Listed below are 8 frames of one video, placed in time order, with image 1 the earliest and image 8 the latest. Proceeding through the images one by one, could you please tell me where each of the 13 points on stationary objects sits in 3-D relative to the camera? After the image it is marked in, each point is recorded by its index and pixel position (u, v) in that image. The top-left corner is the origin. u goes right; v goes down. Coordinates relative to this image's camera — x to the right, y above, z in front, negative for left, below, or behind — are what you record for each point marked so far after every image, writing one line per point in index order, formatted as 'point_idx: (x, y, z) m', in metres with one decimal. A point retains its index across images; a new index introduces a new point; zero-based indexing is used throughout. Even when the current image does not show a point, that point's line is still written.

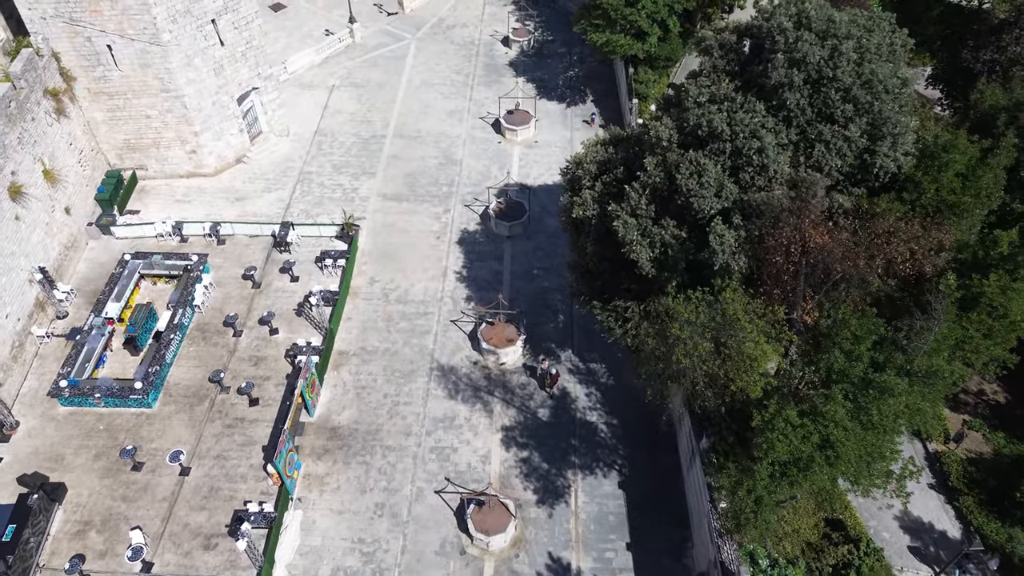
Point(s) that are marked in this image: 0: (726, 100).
0: (+6.2, +5.4, +18.3) m
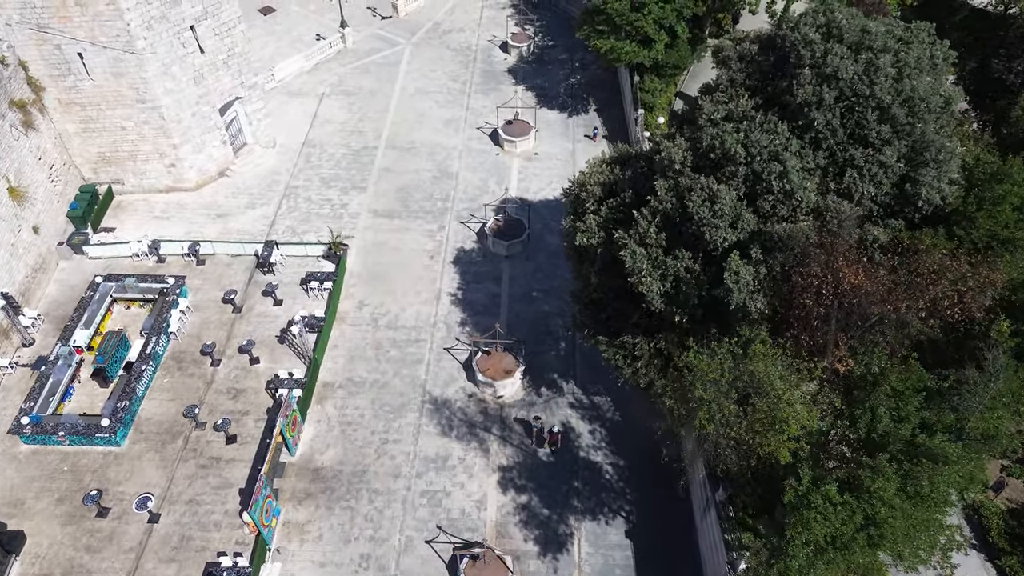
0: (+6.1, +4.4, +16.5) m
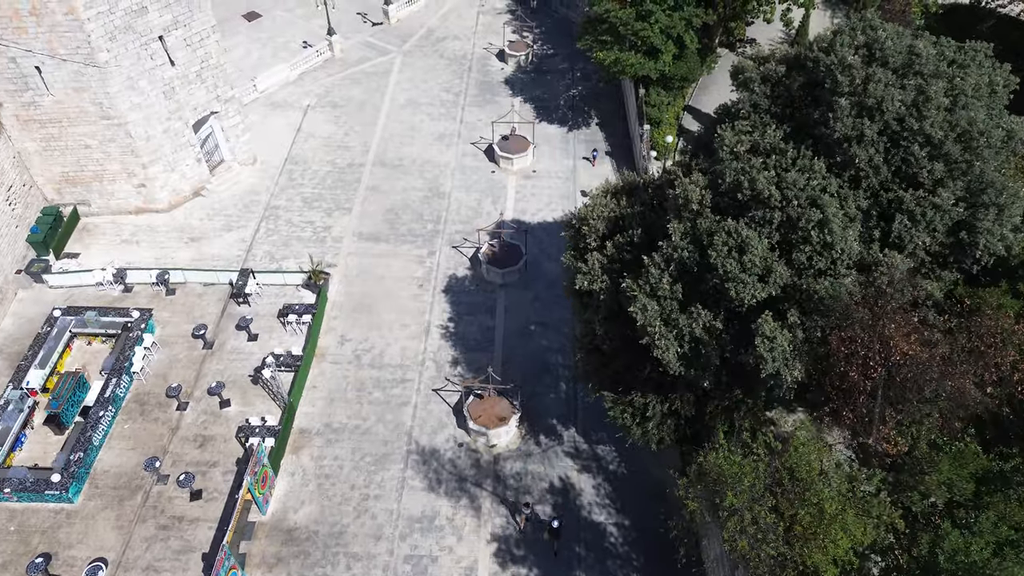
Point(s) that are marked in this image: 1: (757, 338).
0: (+6.0, +3.0, +14.3) m
1: (+4.9, -1.0, +12.5) m
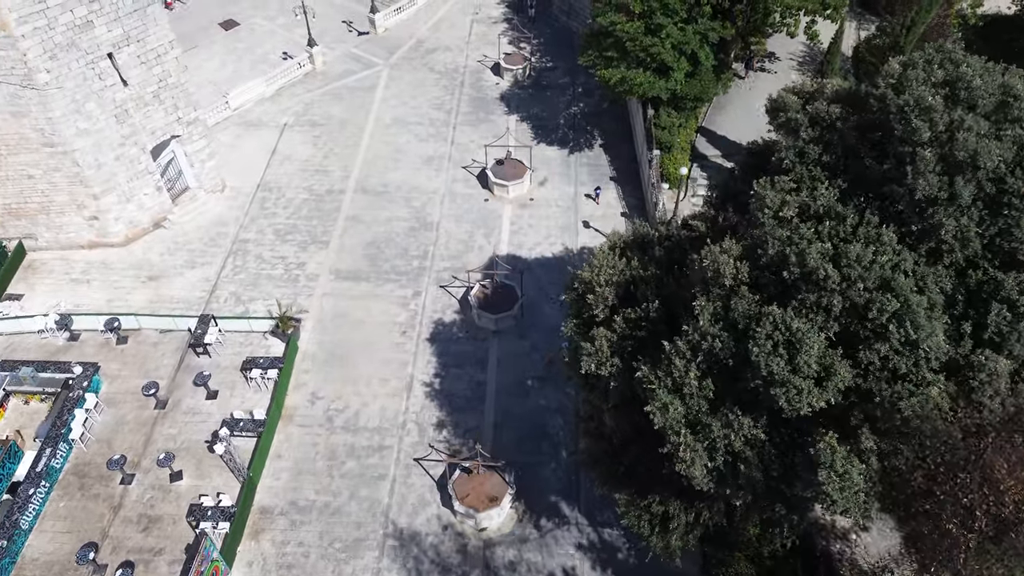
0: (+5.7, +1.3, +11.4) m
1: (+4.6, -2.8, +9.6) m
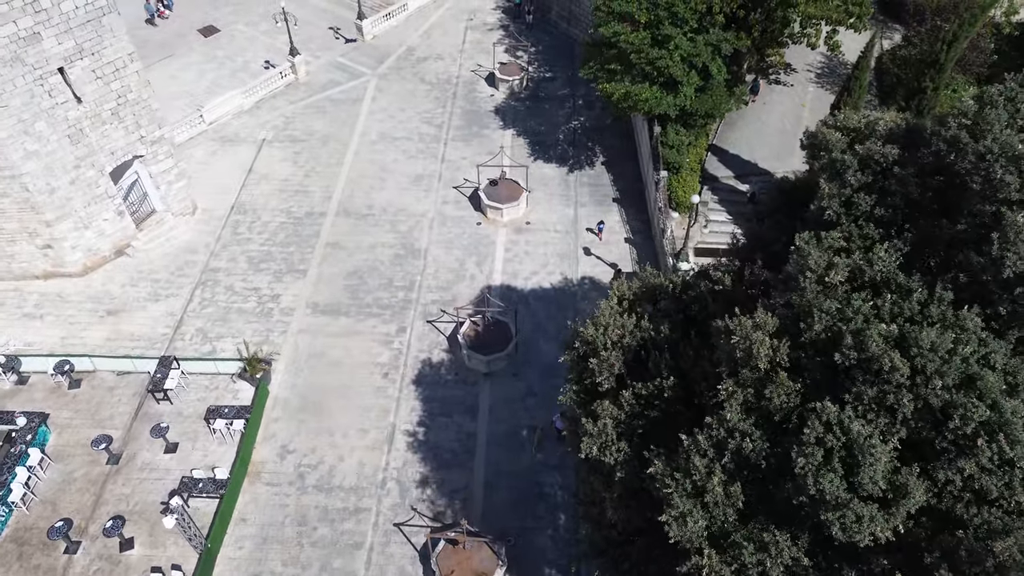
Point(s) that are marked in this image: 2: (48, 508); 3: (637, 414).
0: (+5.5, 0.0, +9.2) m
1: (+4.4, -4.1, +7.4) m
2: (-13.7, -6.4, +18.5) m
3: (+2.3, -2.3, +11.5) m
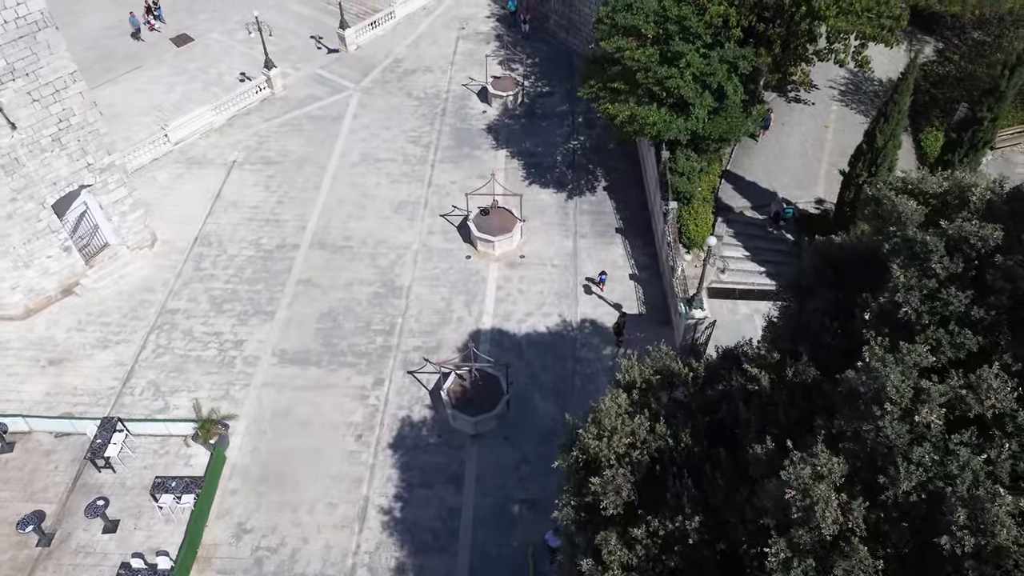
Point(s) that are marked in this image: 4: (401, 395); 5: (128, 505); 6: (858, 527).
0: (+5.2, -1.5, +6.7) m
1: (+4.1, -5.6, +4.9) m
2: (-13.9, -8.0, +16.0) m
3: (+2.0, -3.8, +9.0) m
4: (-3.5, -3.4, +19.9) m
5: (-10.7, -6.0, +17.6) m
6: (+3.8, -2.6, +6.9) m
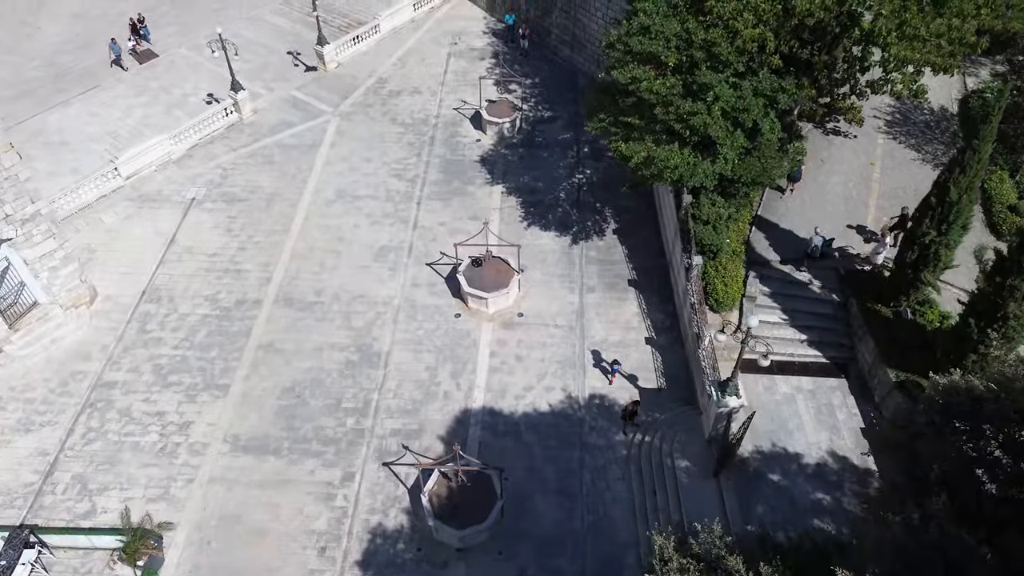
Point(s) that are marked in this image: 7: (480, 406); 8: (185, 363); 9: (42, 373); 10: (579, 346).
0: (+5.1, -3.6, +3.5) m
1: (+4.0, -7.6, +1.7) m
2: (-14.1, -10.0, +12.8) m
3: (+1.9, -5.9, +5.7) m
4: (-3.6, -5.5, +16.6) m
5: (-10.8, -8.1, +14.3) m
6: (+3.6, -4.6, +3.7) m
7: (-0.9, -3.5, +18.2) m
8: (-9.9, -2.3, +19.2) m
9: (-14.1, -2.5, +18.8) m
10: (+2.1, -1.8, +19.5) m
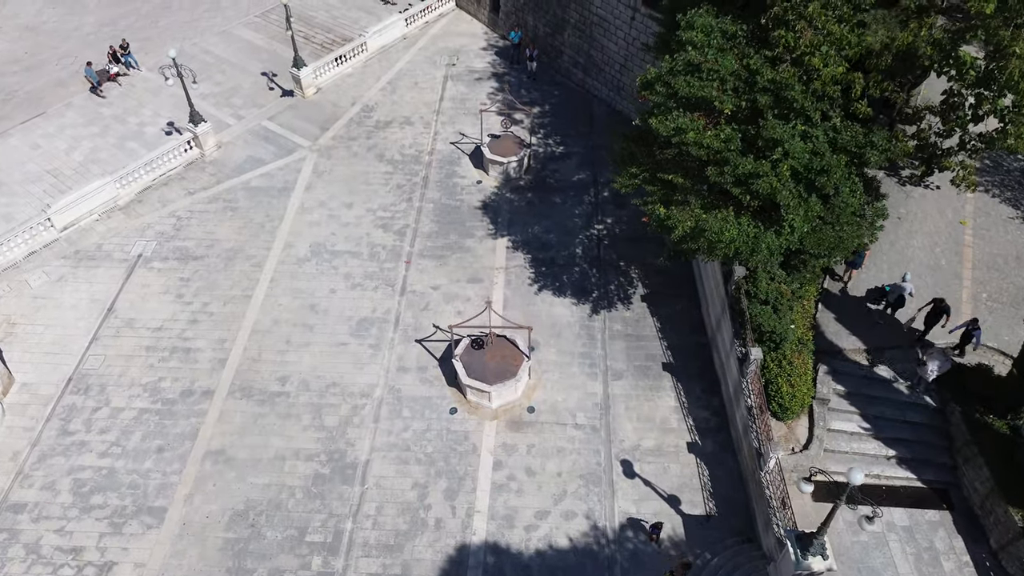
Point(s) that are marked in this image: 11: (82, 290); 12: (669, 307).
0: (+5.3, -5.9, -0.4) m
1: (+4.2, -9.9, -2.2) m
2: (-13.8, -12.3, +9.0) m
3: (+2.1, -8.2, +1.9) m
4: (-3.4, -7.8, +12.8) m
5: (-10.6, -10.4, +10.5) m
6: (+3.8, -7.0, -0.2) m
7: (-0.7, -5.8, +14.4) m
8: (-9.7, -4.6, +15.3) m
9: (-13.9, -4.9, +15.0) m
10: (+2.3, -4.1, +15.6) m
11: (-13.0, -0.1, +18.9) m
12: (+4.6, -0.5, +18.4) m
